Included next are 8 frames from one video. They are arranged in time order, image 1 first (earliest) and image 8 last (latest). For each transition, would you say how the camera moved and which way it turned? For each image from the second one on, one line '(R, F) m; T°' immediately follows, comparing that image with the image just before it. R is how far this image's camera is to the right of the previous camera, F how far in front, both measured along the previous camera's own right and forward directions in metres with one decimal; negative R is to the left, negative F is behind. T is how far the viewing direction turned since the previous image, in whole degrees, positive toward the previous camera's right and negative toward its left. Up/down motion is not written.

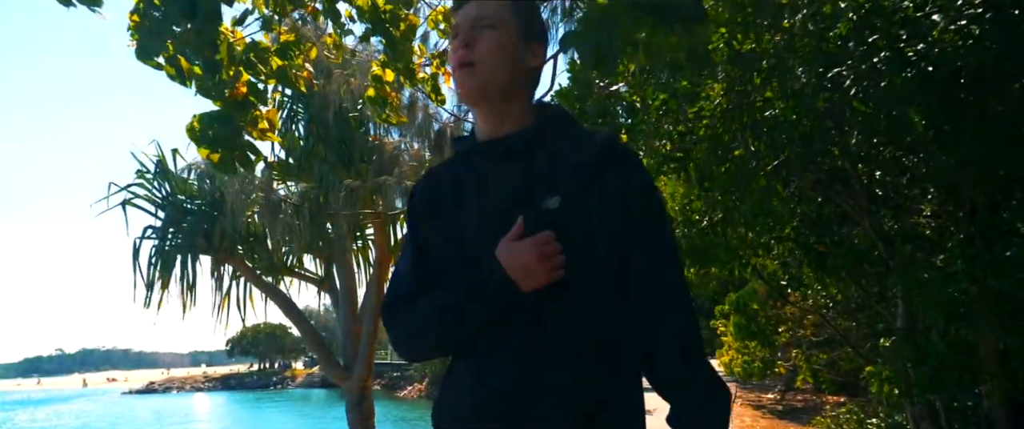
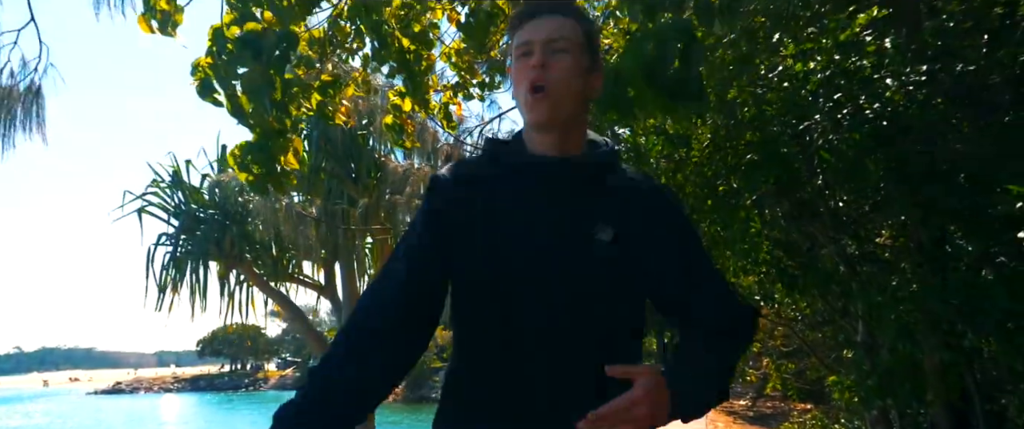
(-0.1, -0.3) m; +2°
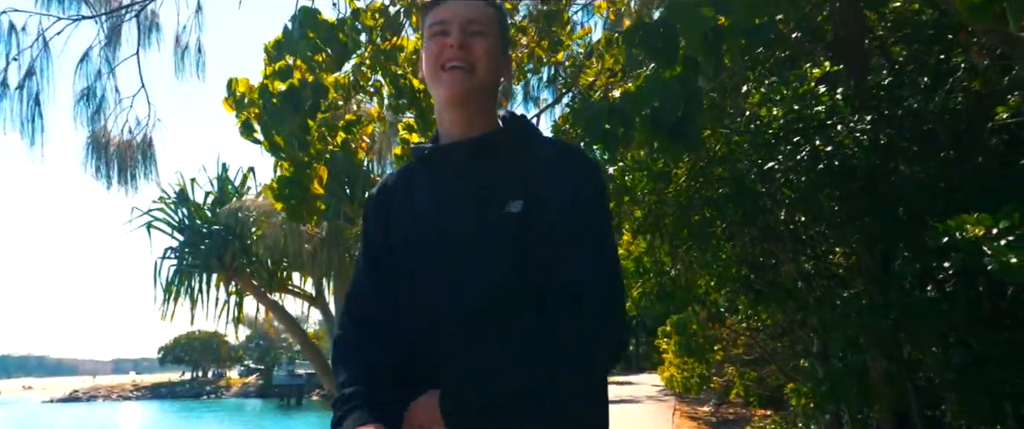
(-0.2, -0.3) m; +3°
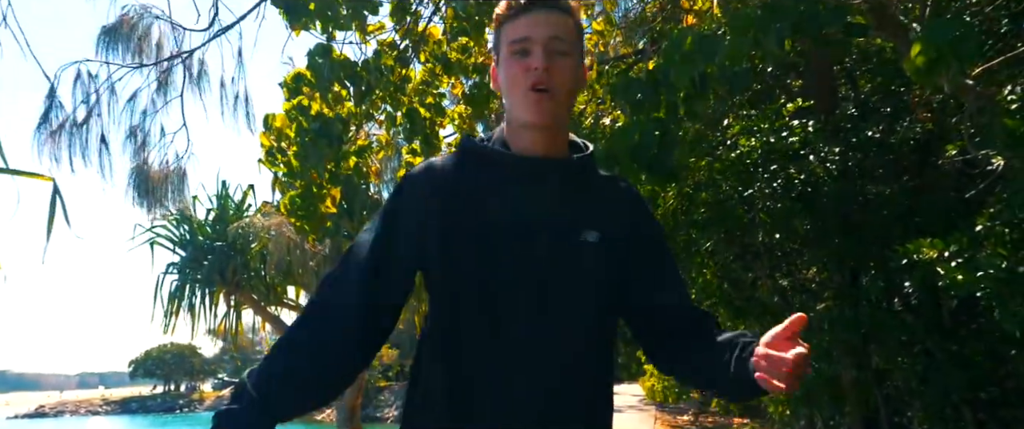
(-0.1, -0.2) m; +2°
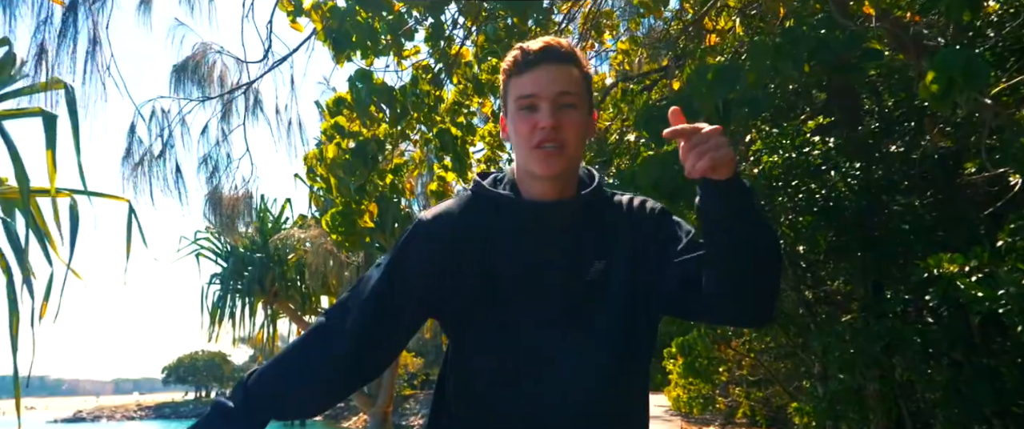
(0.0, -0.1) m; -2°
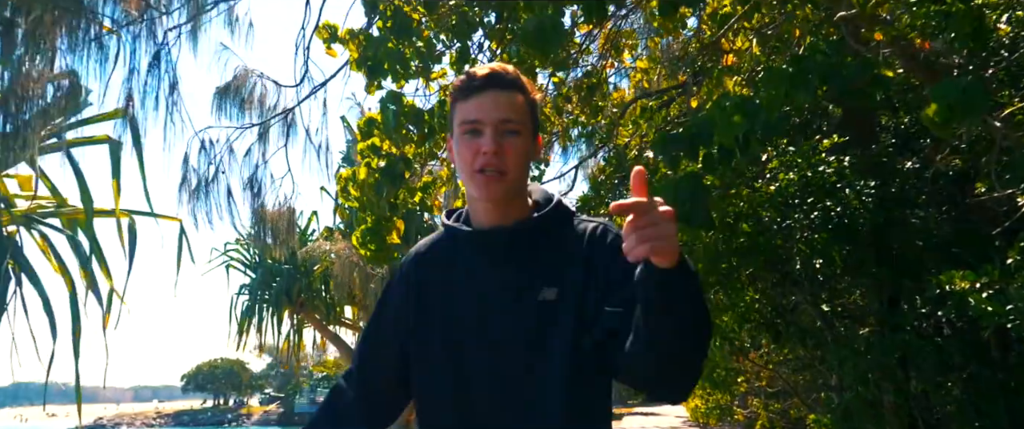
(0.0, -0.1) m; -1°
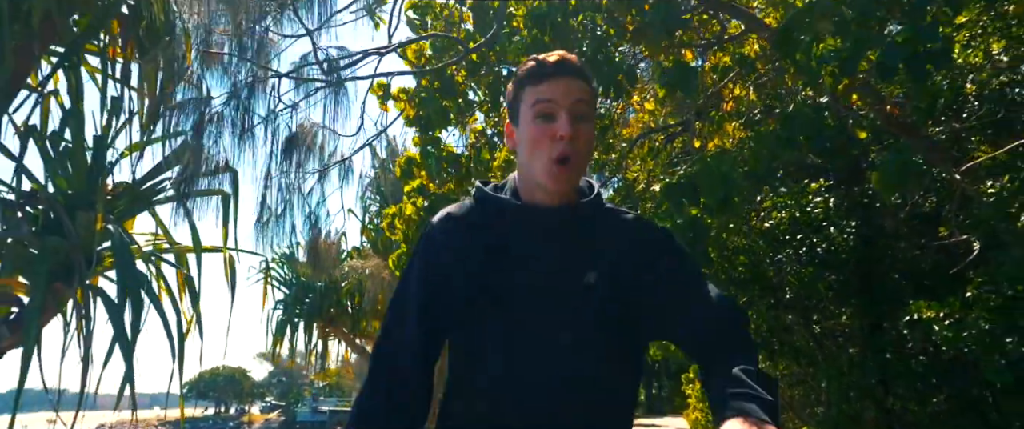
(-0.1, -0.4) m; 0°
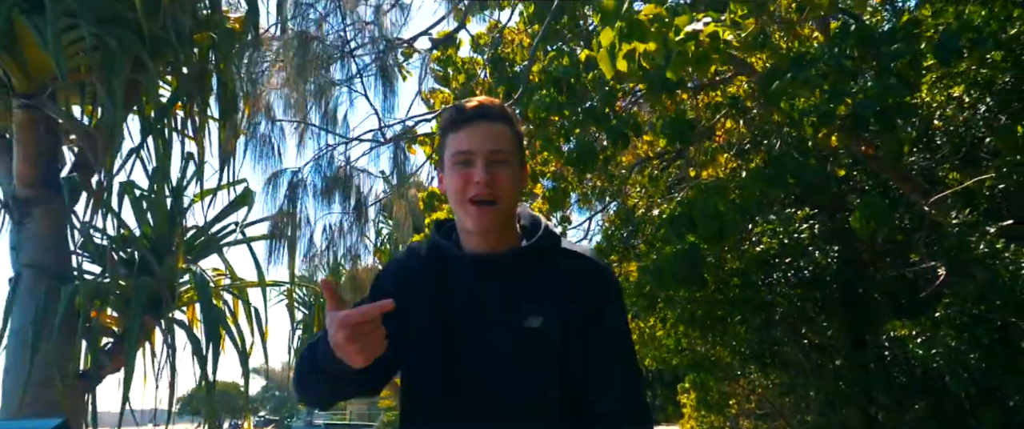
(-0.2, -0.4) m; +1°
